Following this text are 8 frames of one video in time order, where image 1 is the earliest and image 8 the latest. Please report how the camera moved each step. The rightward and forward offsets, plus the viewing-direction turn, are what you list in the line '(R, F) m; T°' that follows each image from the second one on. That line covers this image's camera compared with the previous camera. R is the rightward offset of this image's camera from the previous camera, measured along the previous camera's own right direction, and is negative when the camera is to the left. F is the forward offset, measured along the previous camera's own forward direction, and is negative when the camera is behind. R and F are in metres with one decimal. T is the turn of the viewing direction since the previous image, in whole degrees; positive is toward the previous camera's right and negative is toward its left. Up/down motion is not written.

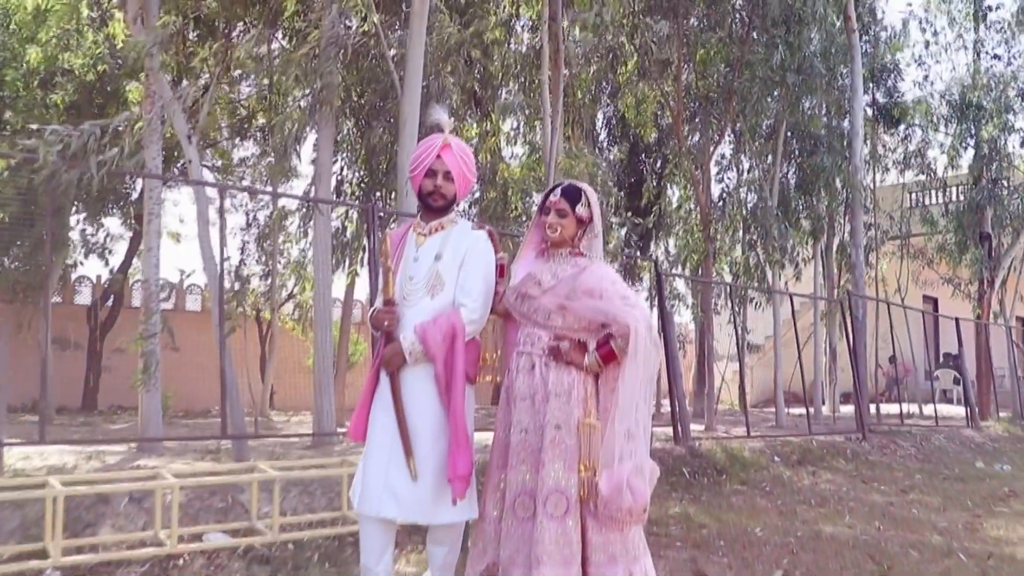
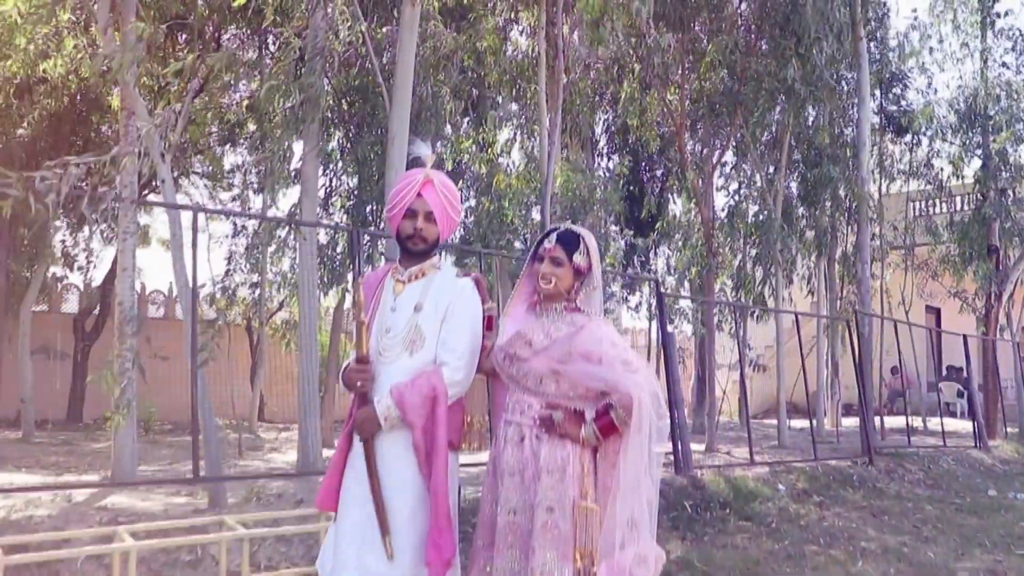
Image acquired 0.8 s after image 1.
(0.0, +0.4) m; 0°
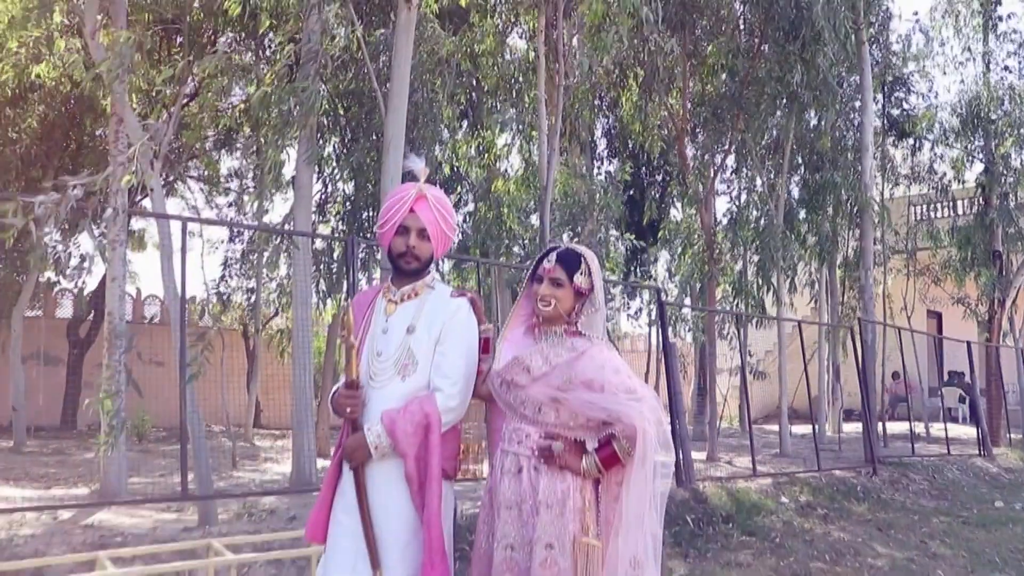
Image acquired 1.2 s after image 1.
(0.0, +0.2) m; 0°
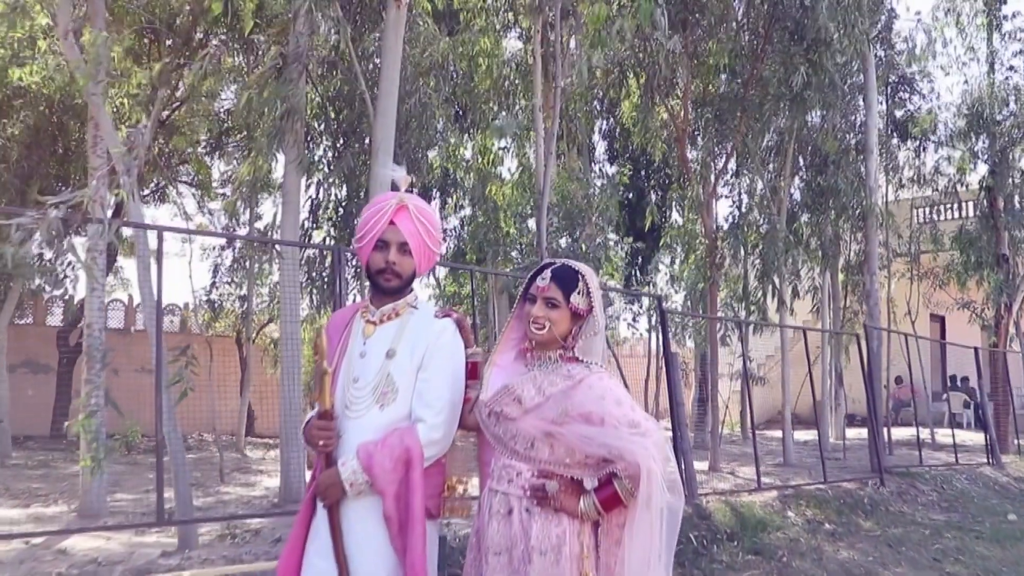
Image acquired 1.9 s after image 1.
(0.0, +0.3) m; 0°
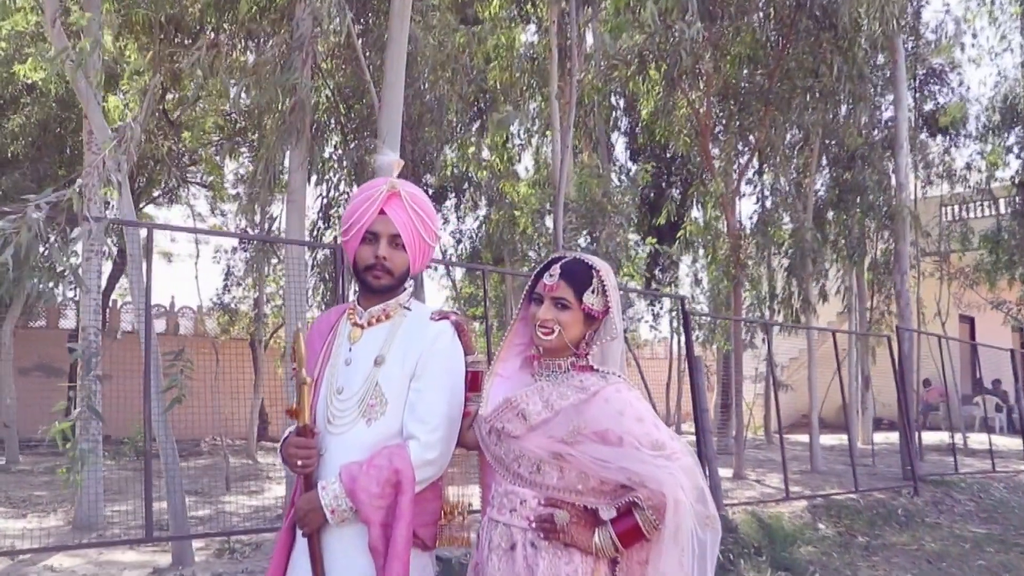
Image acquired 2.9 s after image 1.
(0.0, +0.3) m; -1°
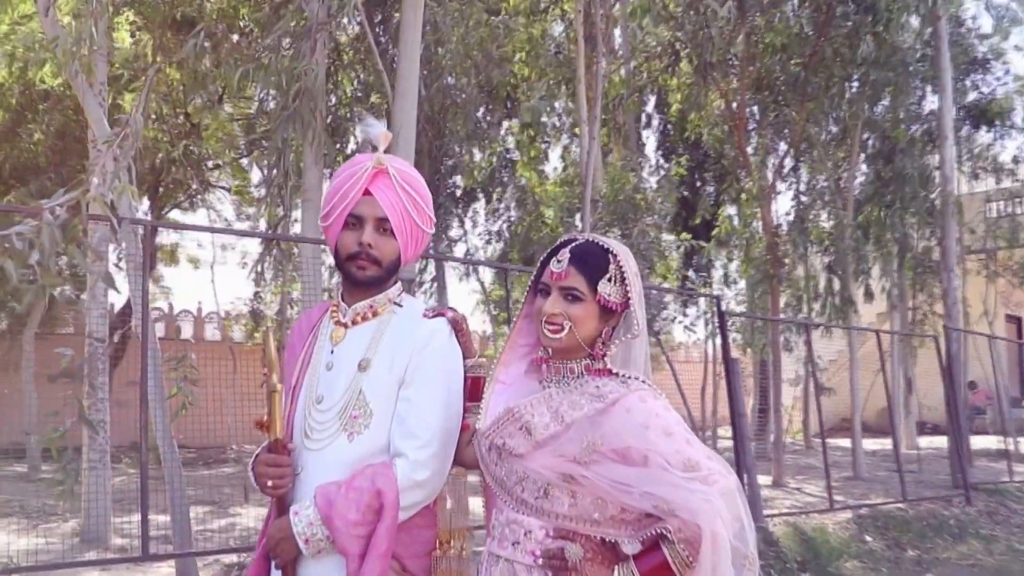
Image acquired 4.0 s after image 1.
(+0.1, +0.4) m; -2°
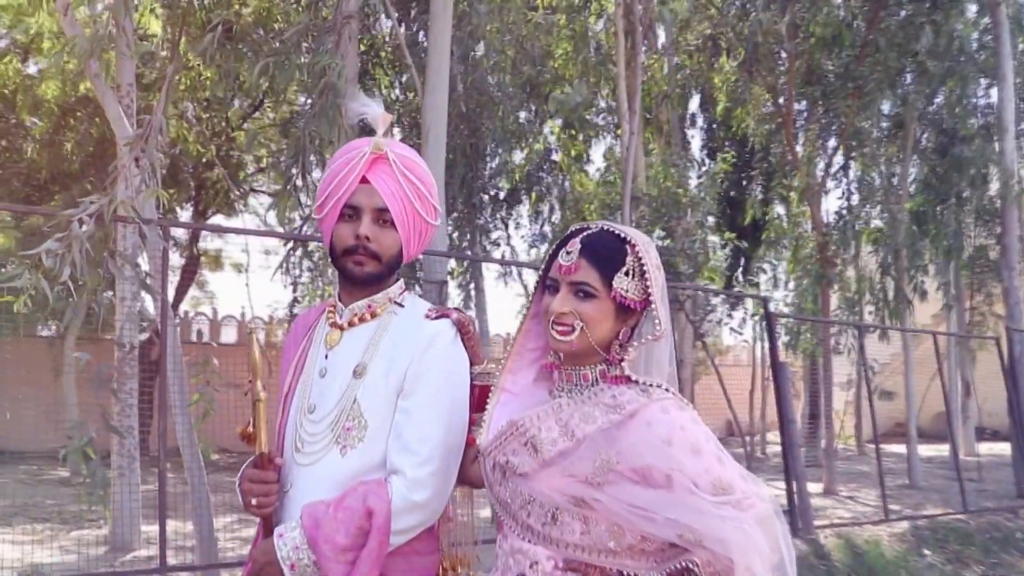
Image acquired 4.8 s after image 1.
(+0.1, +0.2) m; -3°
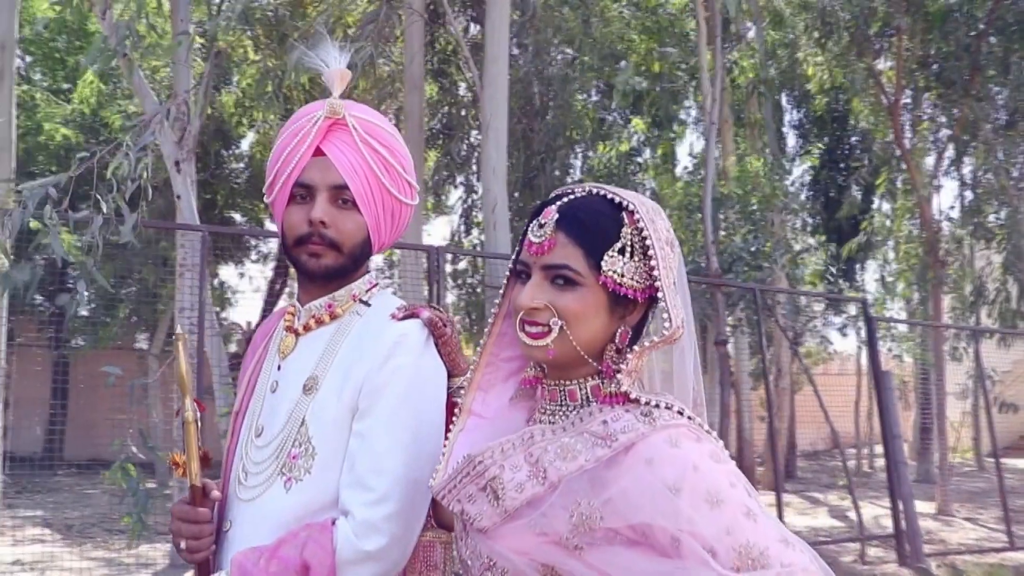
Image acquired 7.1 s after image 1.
(+0.2, +0.4) m; -6°
